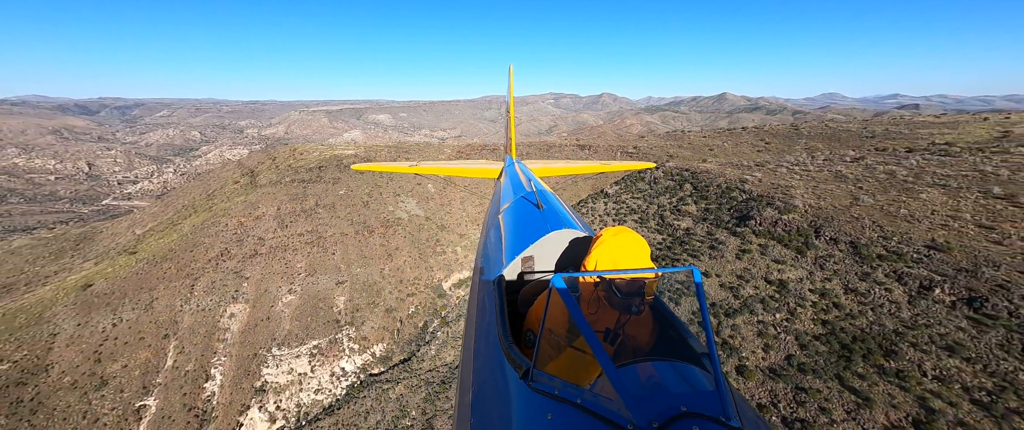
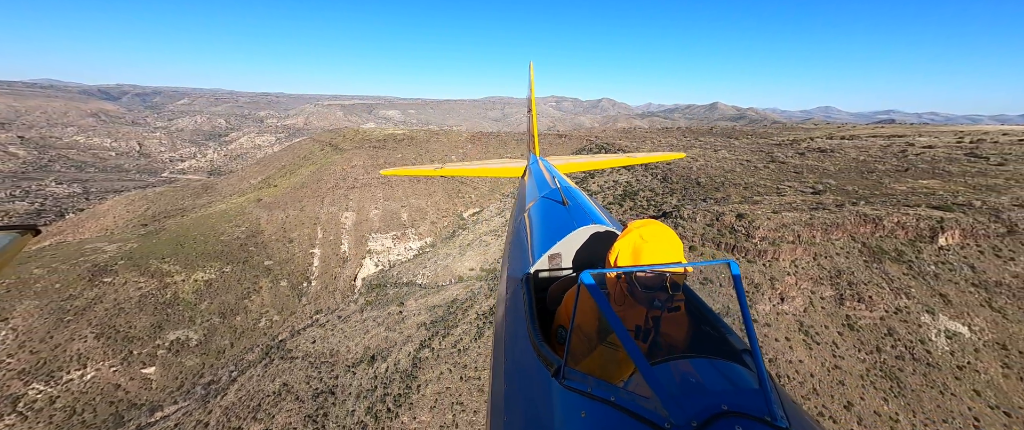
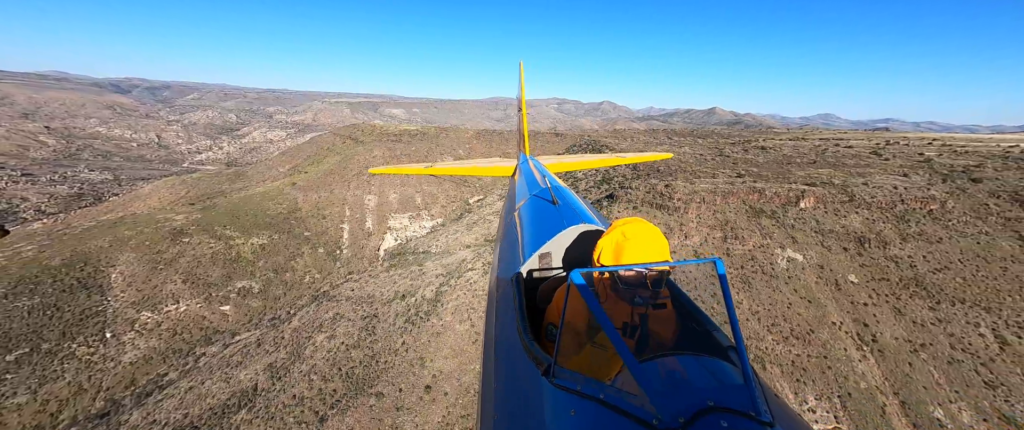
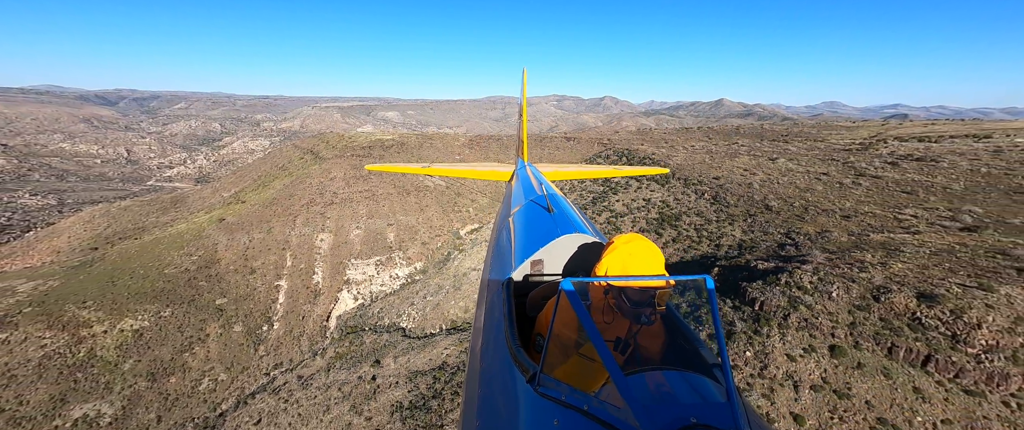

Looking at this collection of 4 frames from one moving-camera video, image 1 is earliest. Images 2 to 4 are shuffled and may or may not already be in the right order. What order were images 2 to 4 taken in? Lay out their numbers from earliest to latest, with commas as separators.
4, 2, 3
